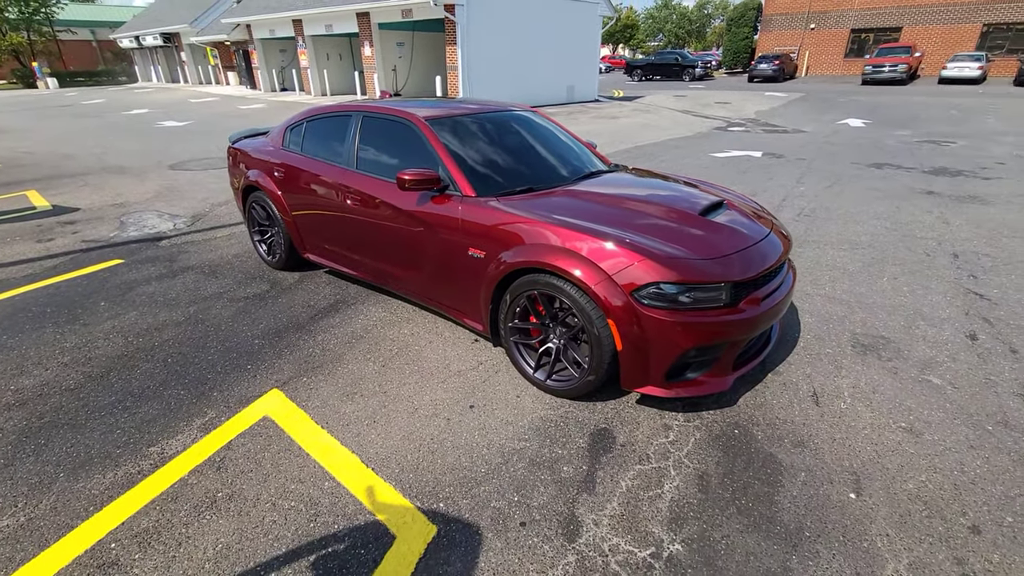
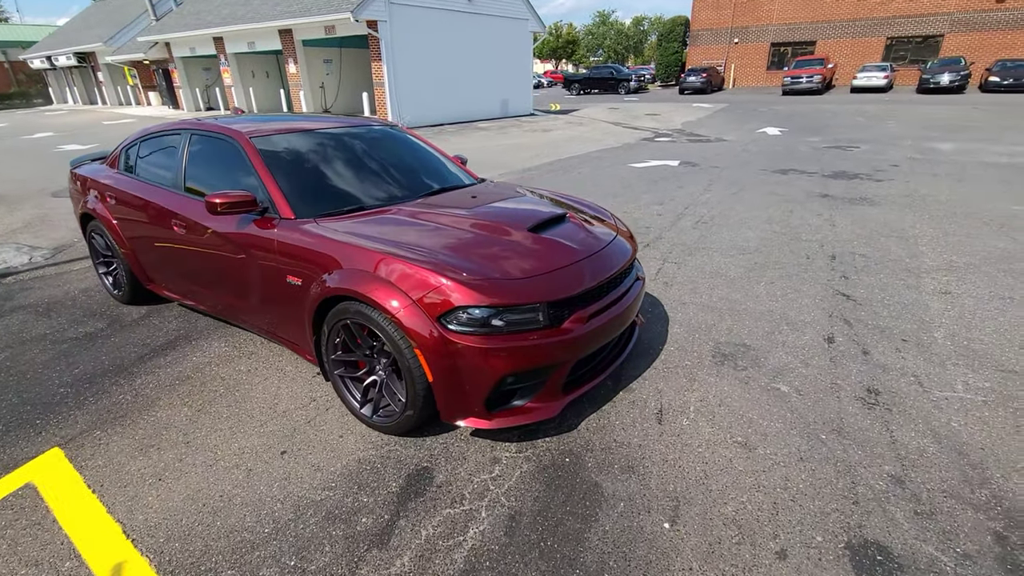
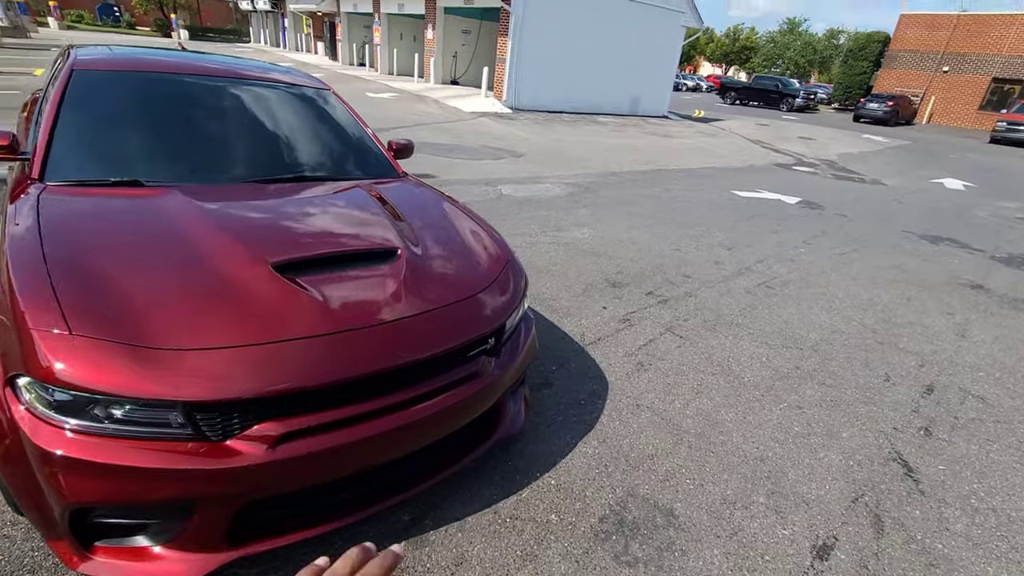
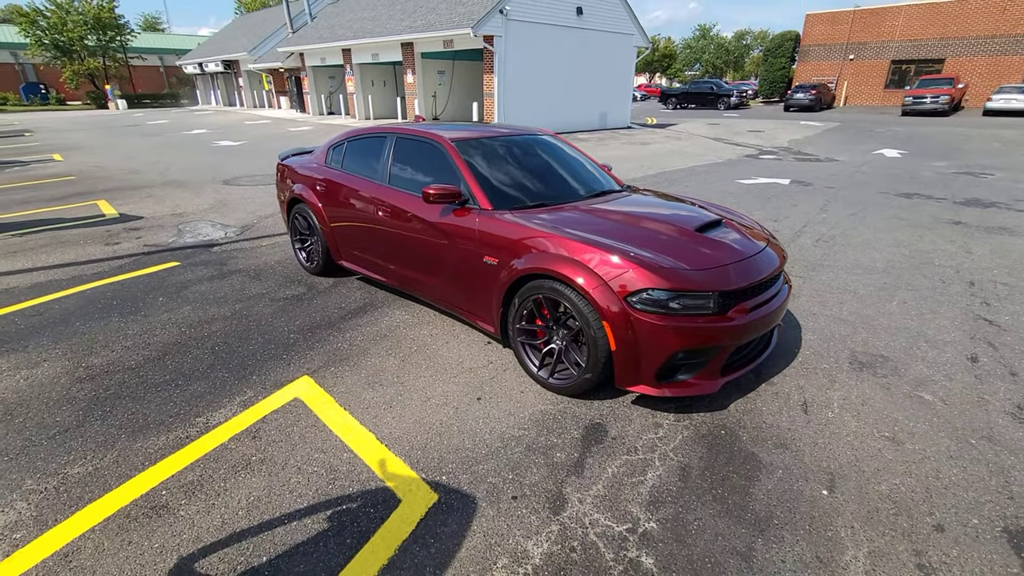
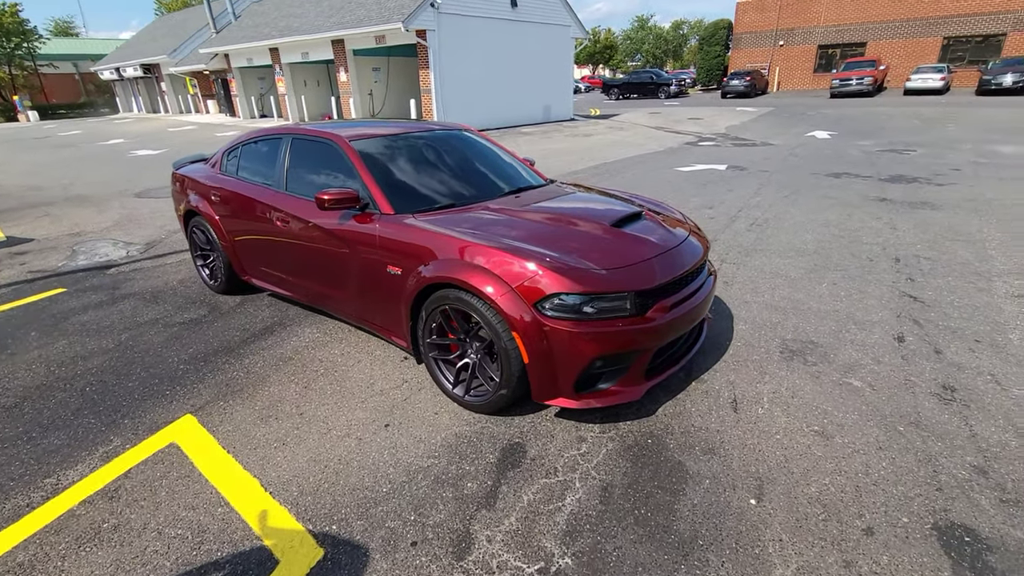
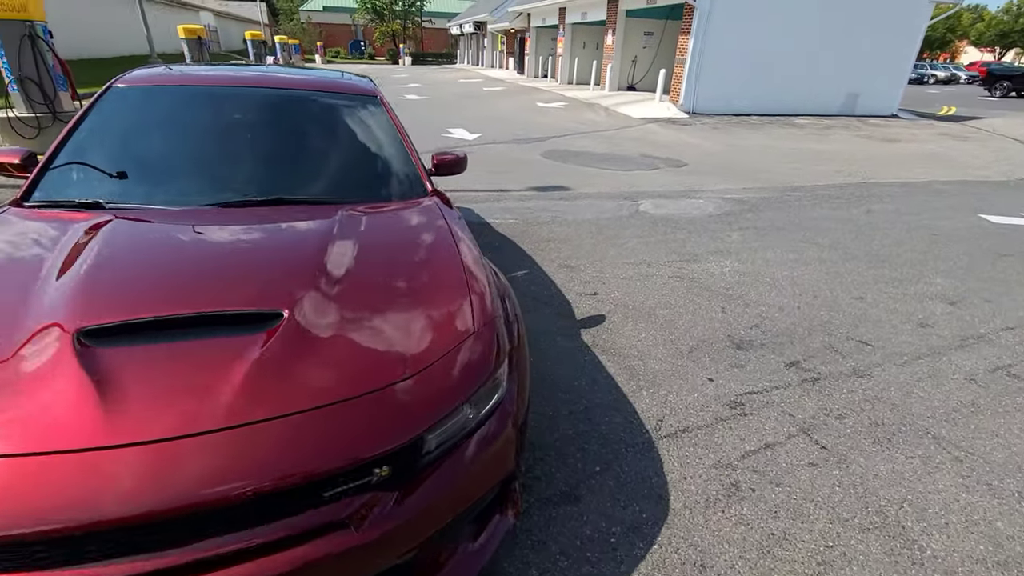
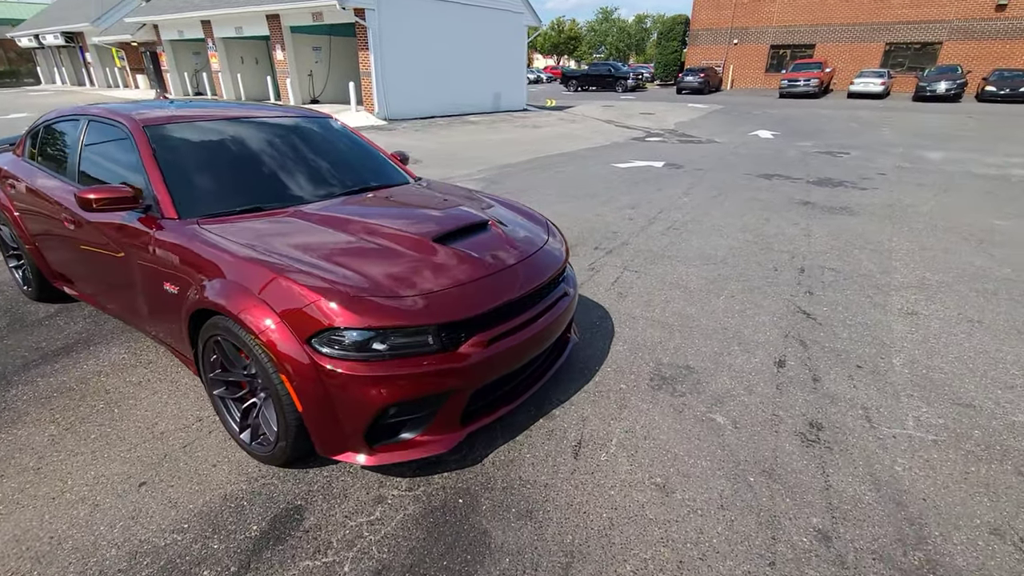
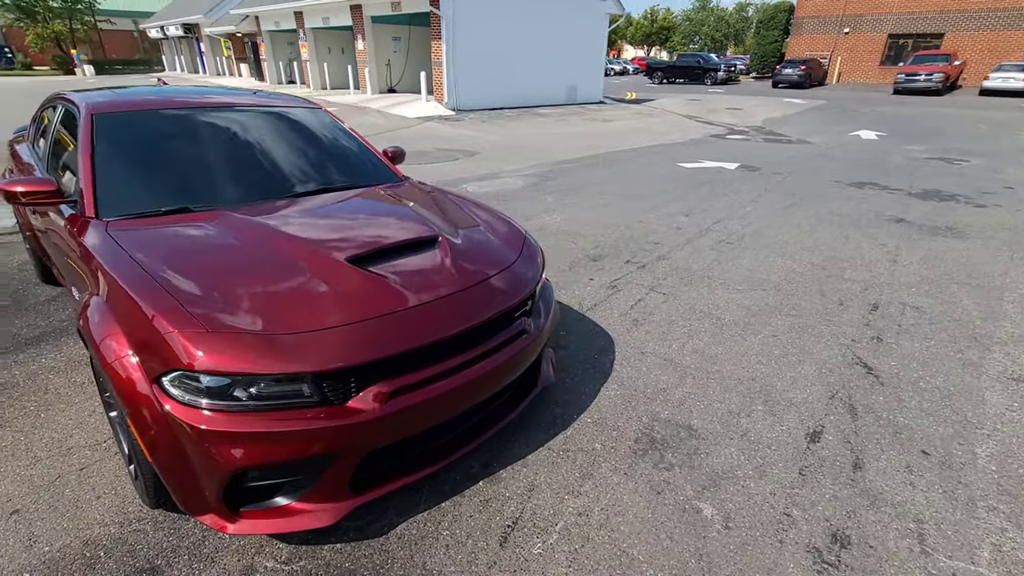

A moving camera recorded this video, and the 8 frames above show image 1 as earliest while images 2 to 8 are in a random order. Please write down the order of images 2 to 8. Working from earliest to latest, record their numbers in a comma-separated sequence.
4, 5, 2, 7, 8, 3, 6
